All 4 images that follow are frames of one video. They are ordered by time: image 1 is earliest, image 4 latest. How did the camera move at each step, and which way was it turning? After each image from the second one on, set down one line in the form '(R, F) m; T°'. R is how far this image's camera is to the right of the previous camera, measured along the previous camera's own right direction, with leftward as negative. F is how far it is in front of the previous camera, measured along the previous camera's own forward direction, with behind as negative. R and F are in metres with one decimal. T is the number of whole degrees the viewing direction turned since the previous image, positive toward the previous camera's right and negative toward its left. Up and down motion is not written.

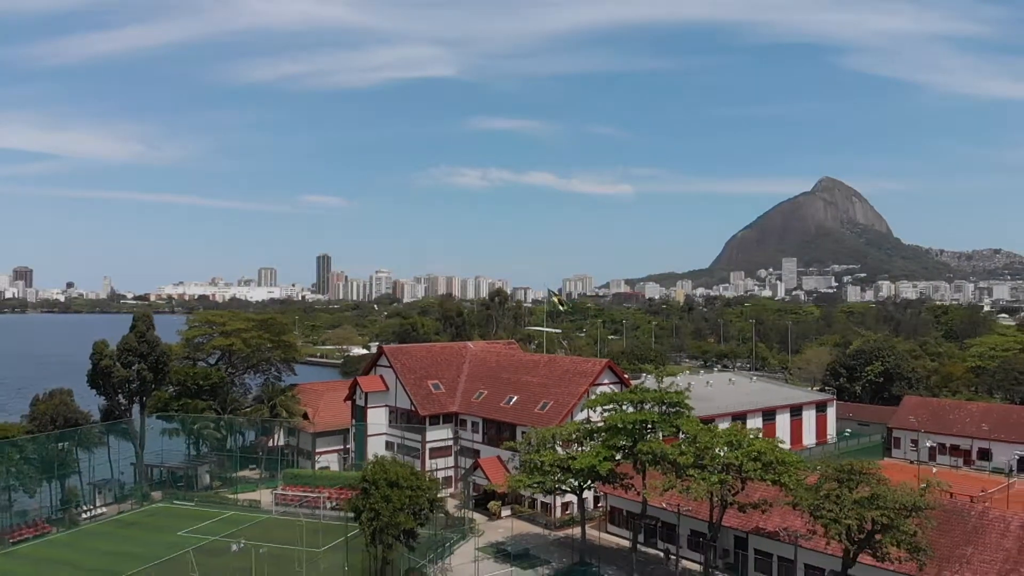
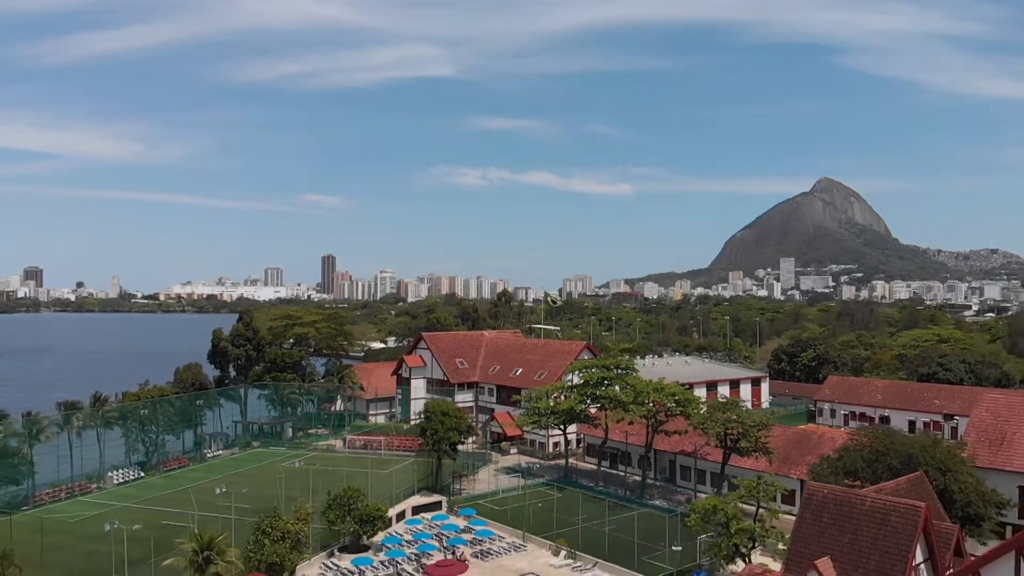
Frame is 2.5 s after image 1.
(-0.4, -13.3) m; 0°
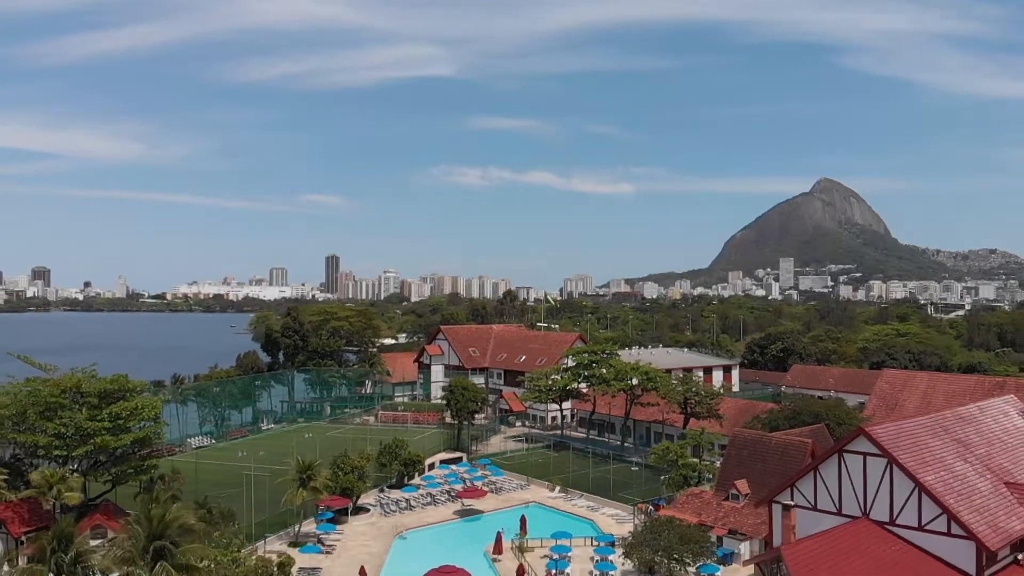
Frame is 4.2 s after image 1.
(-0.3, -9.3) m; 0°
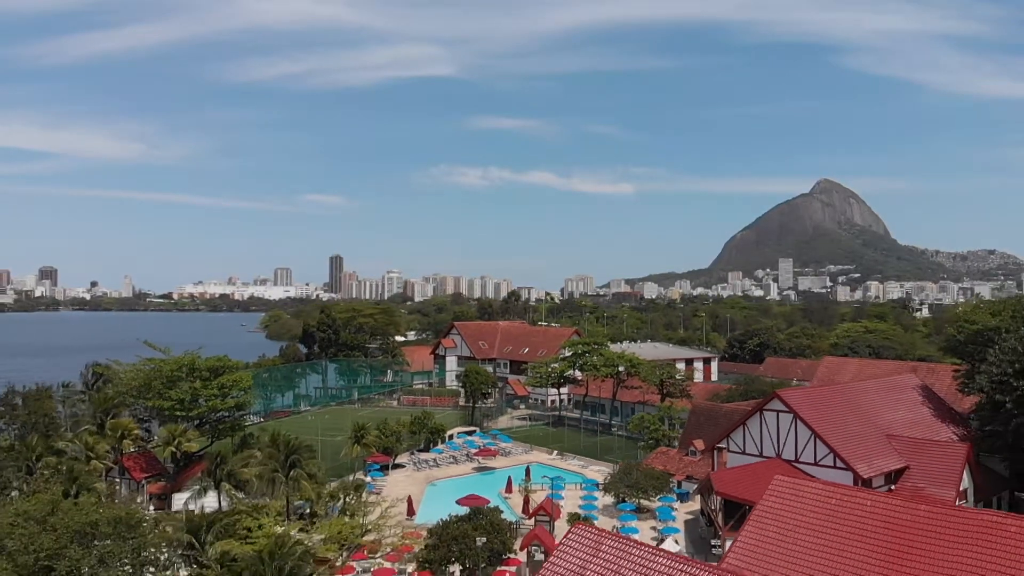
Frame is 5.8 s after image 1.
(-0.4, -8.9) m; 0°
